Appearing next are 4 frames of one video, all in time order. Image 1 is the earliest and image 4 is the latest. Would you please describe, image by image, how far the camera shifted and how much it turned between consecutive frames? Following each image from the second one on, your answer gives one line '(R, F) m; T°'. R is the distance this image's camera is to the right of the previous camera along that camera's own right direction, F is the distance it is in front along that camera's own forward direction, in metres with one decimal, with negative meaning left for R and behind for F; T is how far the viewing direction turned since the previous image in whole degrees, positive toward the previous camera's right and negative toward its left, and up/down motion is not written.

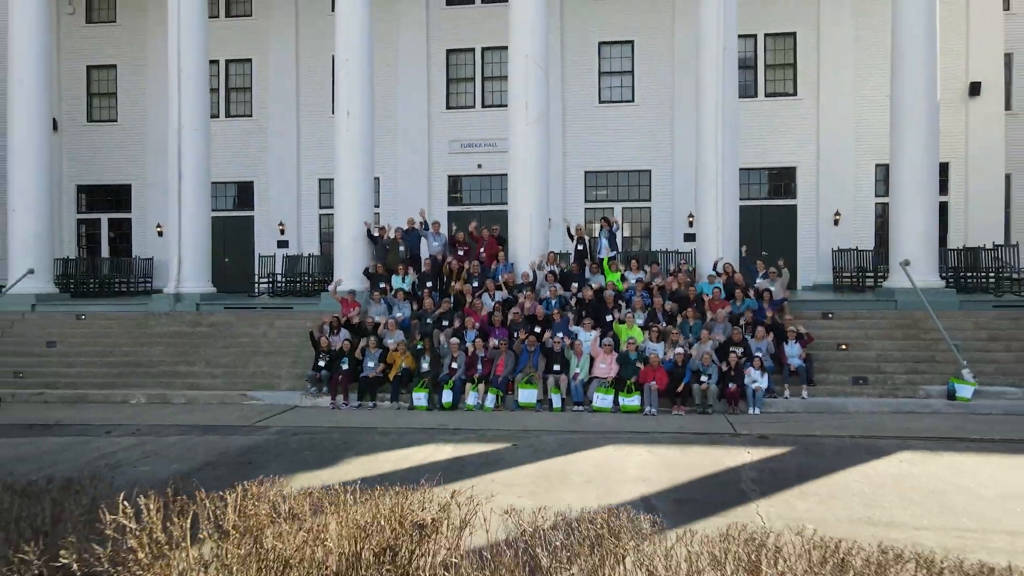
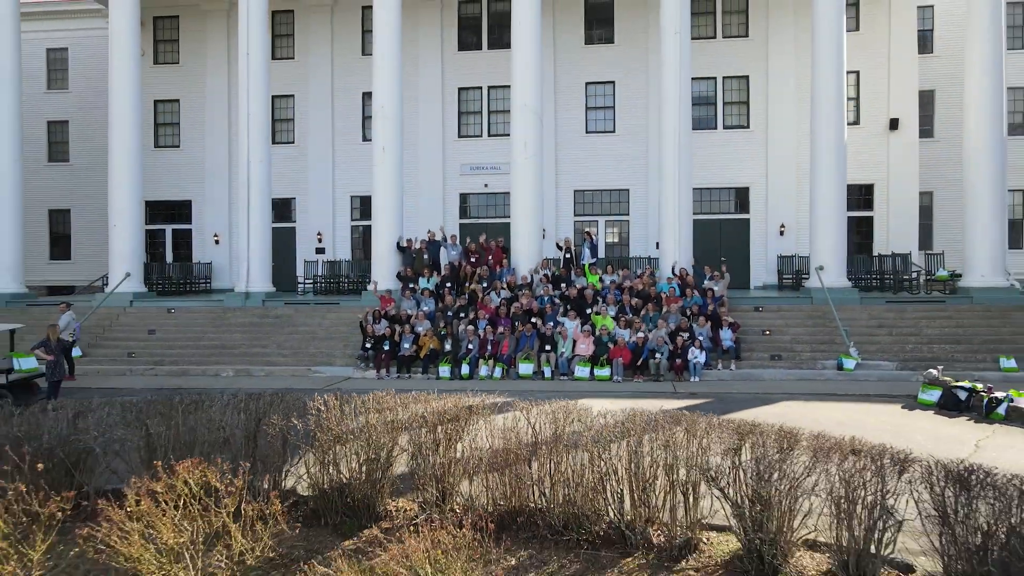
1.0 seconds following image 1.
(0.0, -3.9) m; 0°
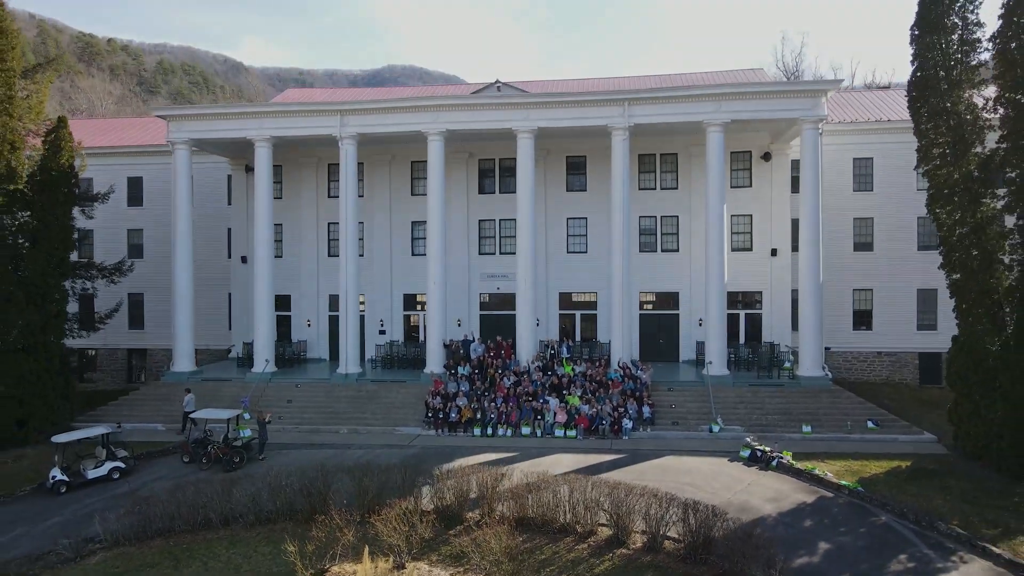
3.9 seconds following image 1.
(-0.1, -10.5) m; 0°
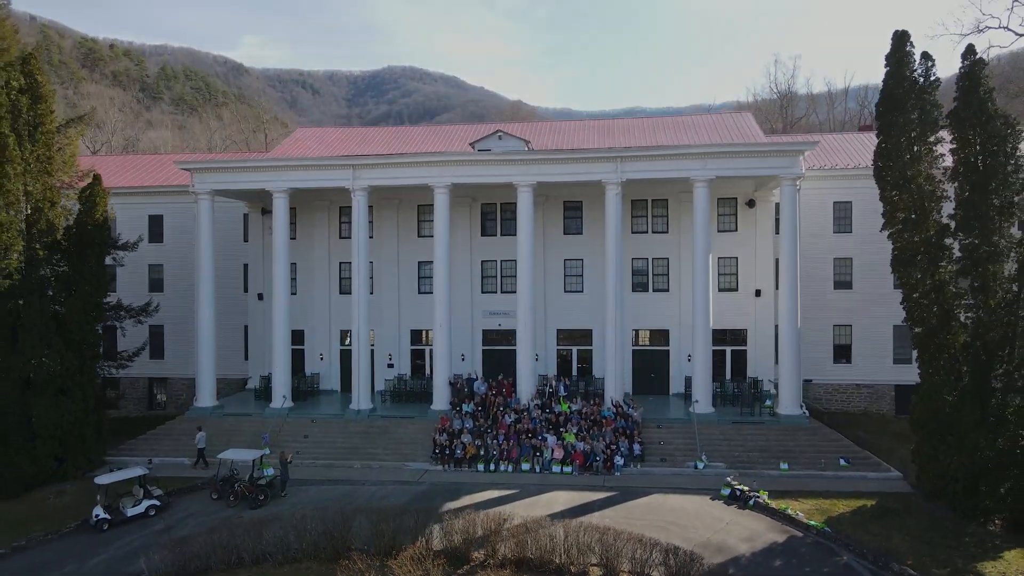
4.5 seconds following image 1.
(0.0, -2.2) m; 0°
